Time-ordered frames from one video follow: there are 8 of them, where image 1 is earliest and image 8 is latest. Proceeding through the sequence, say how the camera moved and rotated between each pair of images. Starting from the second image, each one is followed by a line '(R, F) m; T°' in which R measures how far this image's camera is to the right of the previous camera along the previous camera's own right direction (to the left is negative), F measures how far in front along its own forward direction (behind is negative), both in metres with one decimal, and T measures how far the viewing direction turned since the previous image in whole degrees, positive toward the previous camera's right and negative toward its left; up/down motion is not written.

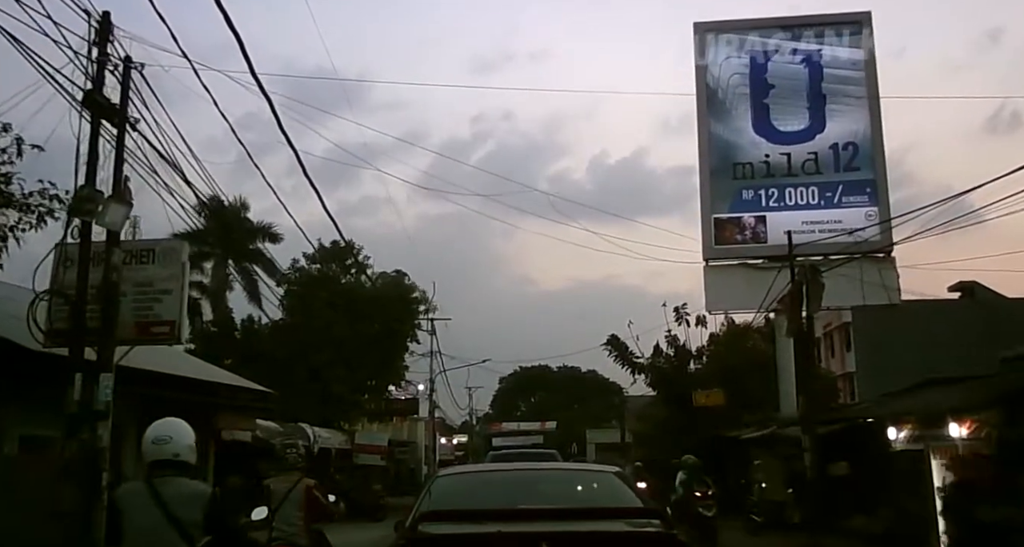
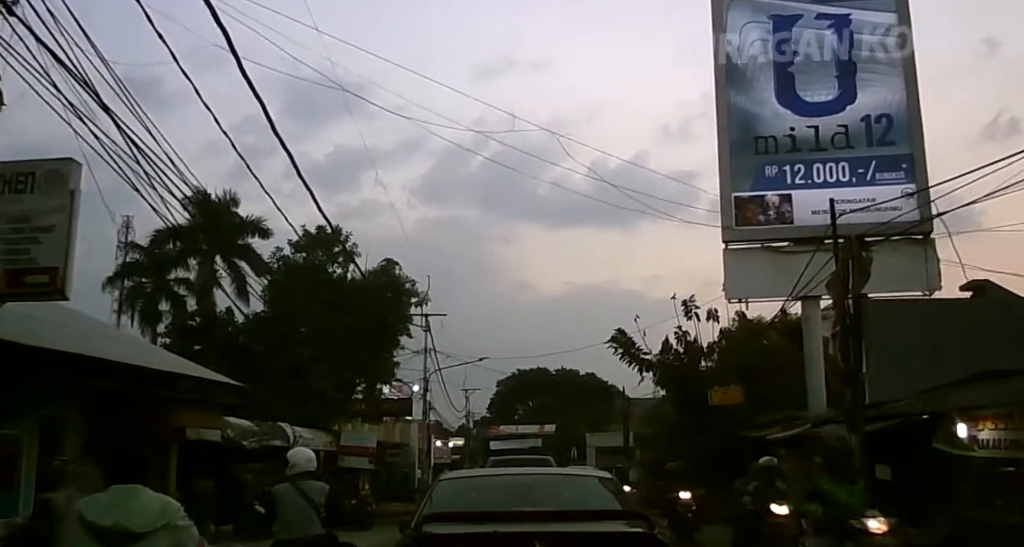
(0.0, +1.9) m; 0°
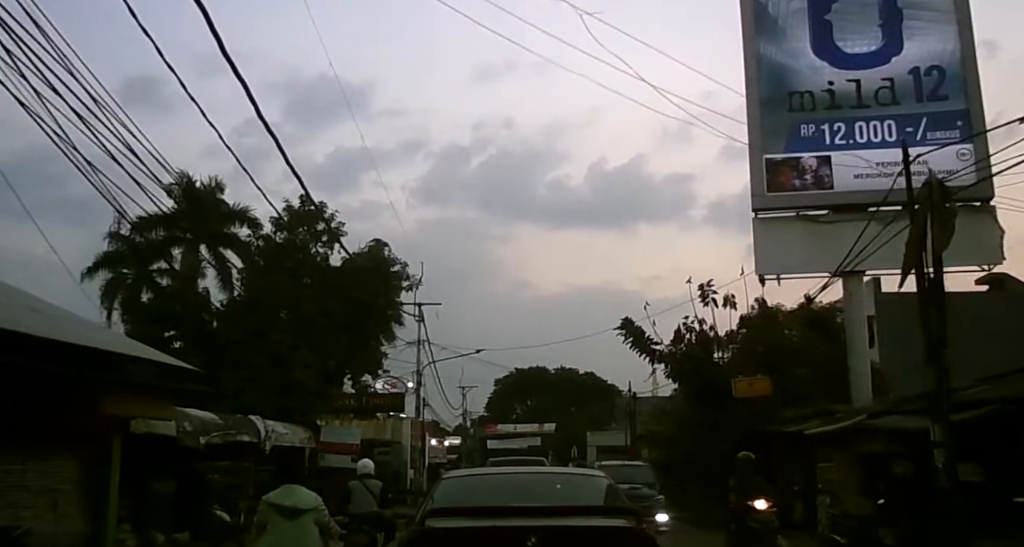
(0.0, +2.2) m; 0°
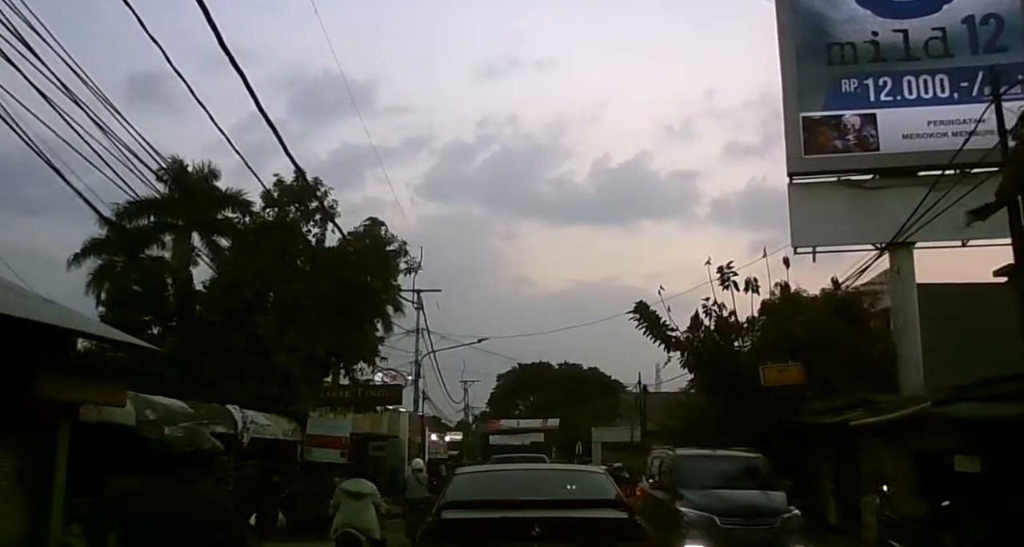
(0.0, +1.7) m; 0°
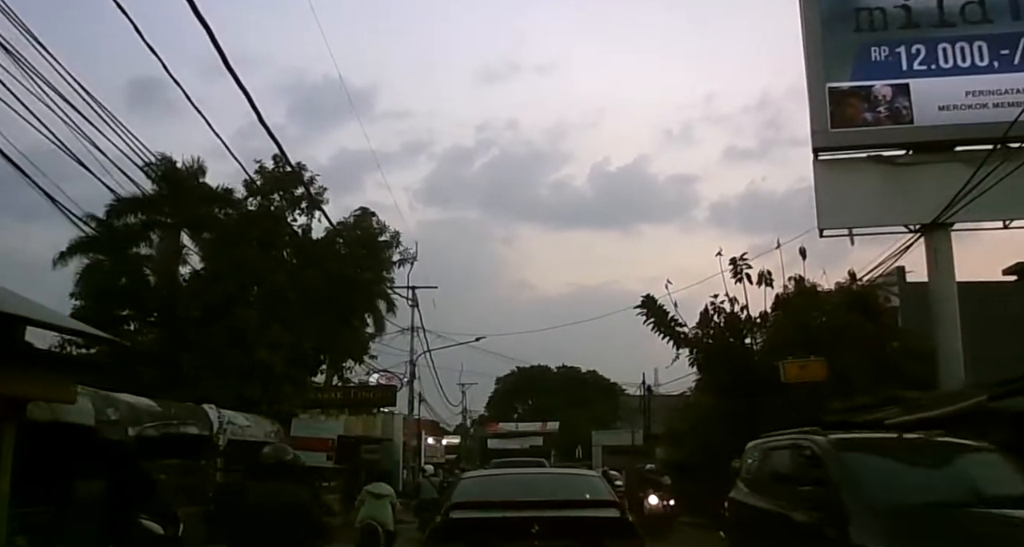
(0.0, +1.2) m; 0°
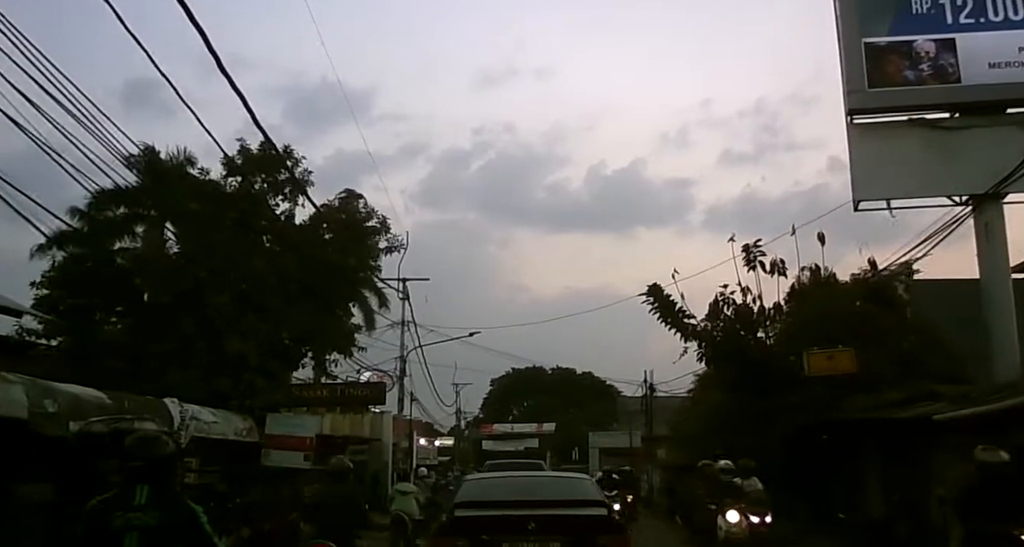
(0.0, +1.5) m; 0°
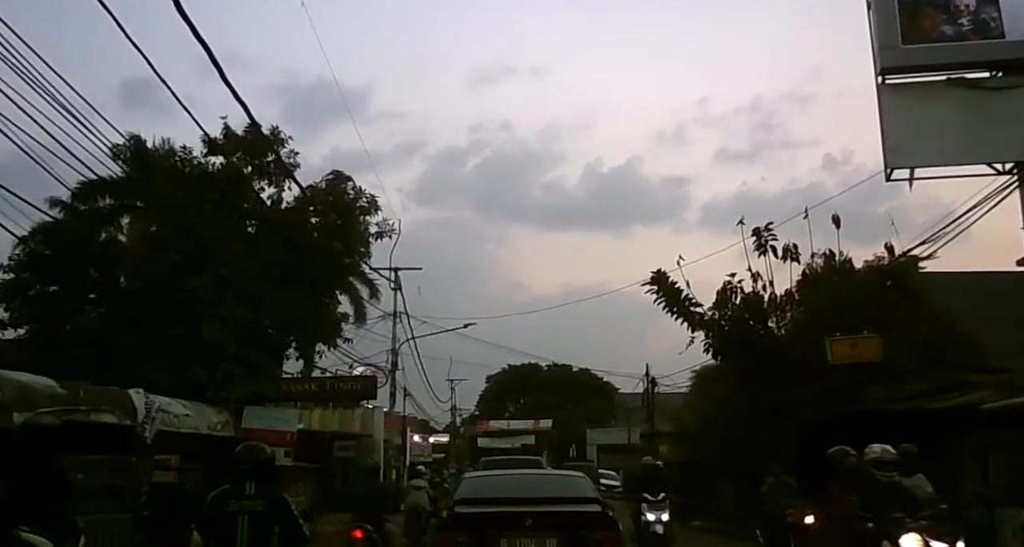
(0.0, +1.1) m; 0°
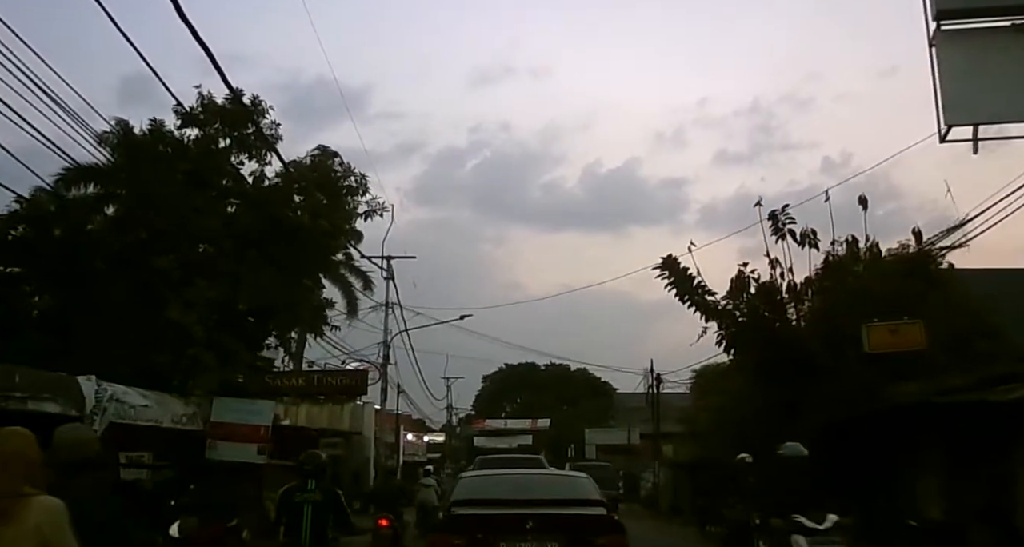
(0.0, +1.4) m; 0°
